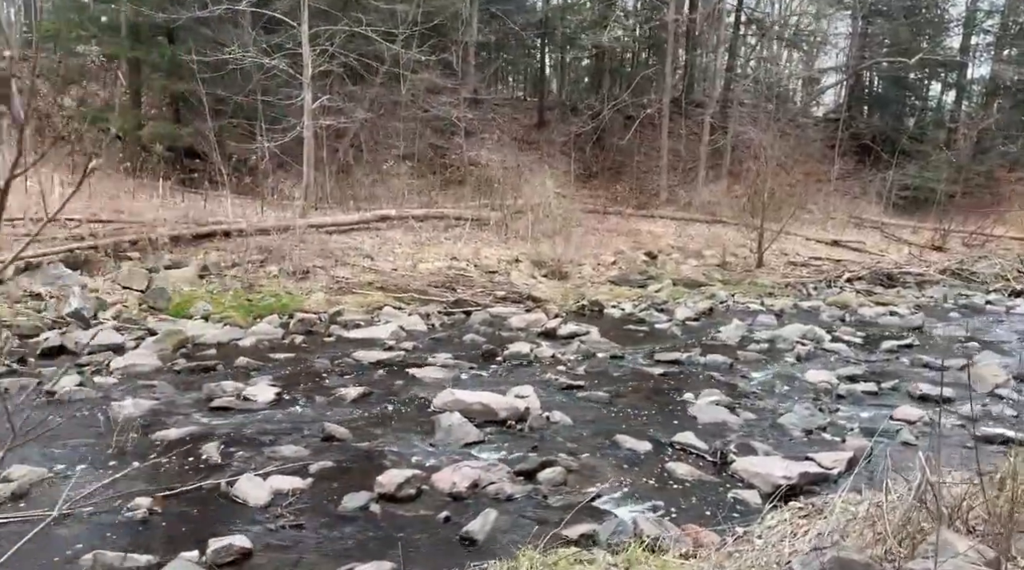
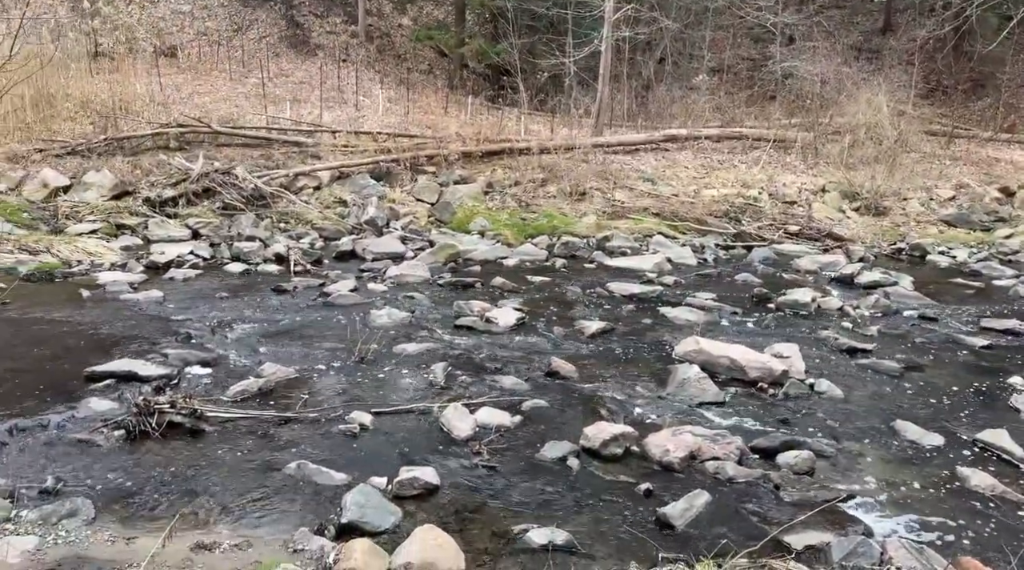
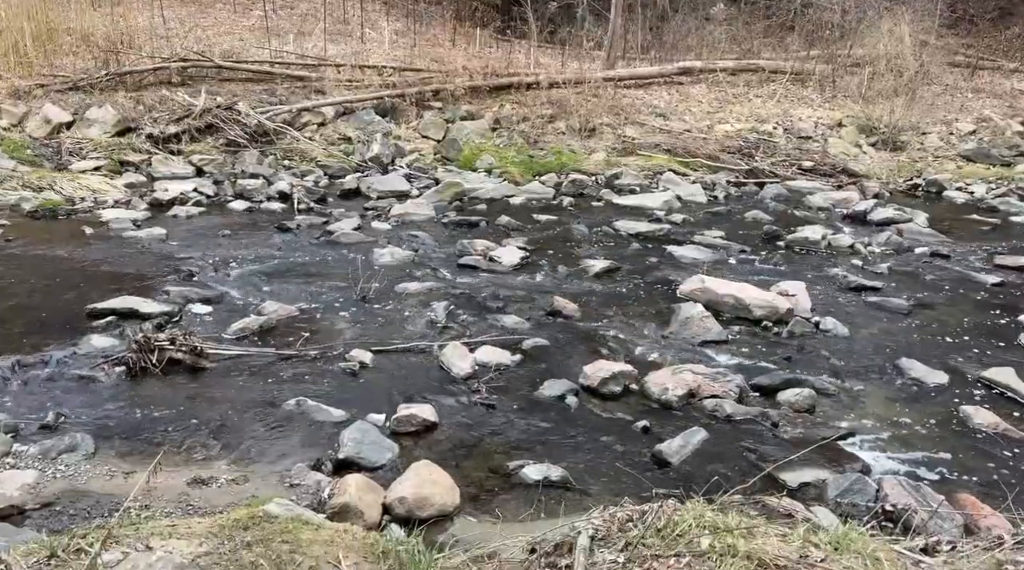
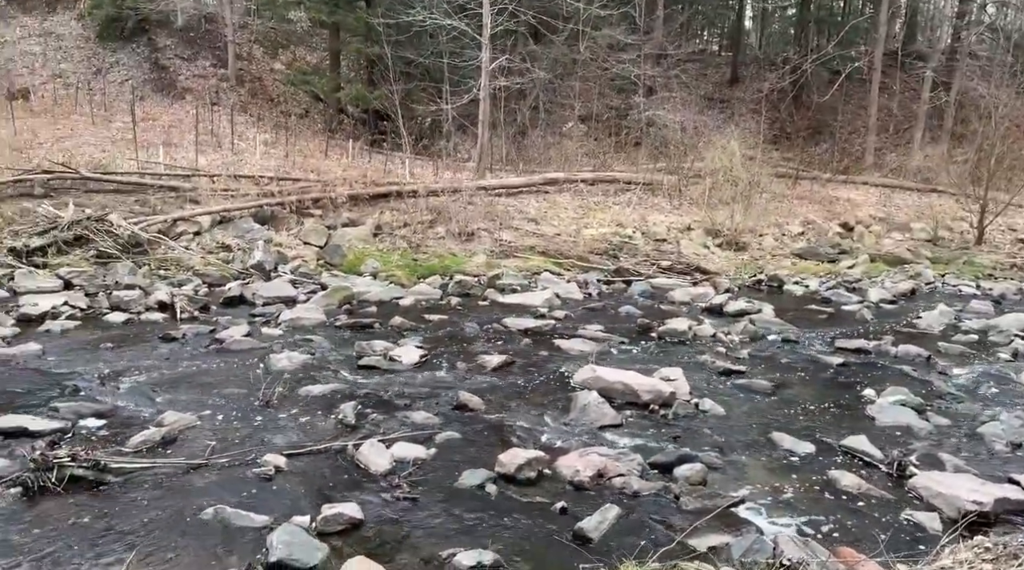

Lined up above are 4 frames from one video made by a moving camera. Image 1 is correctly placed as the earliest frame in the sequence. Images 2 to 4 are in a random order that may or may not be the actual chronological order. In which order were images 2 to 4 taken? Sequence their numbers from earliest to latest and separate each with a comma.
4, 2, 3
